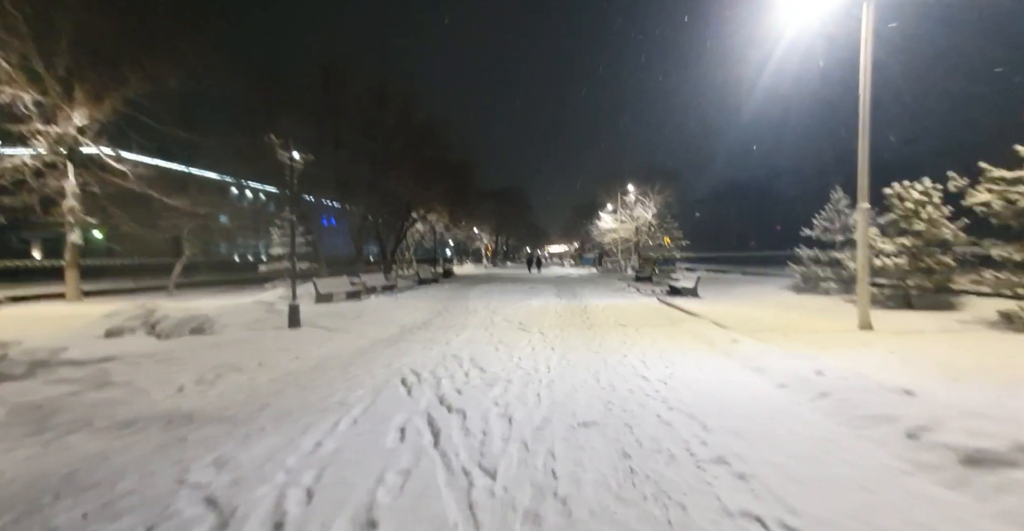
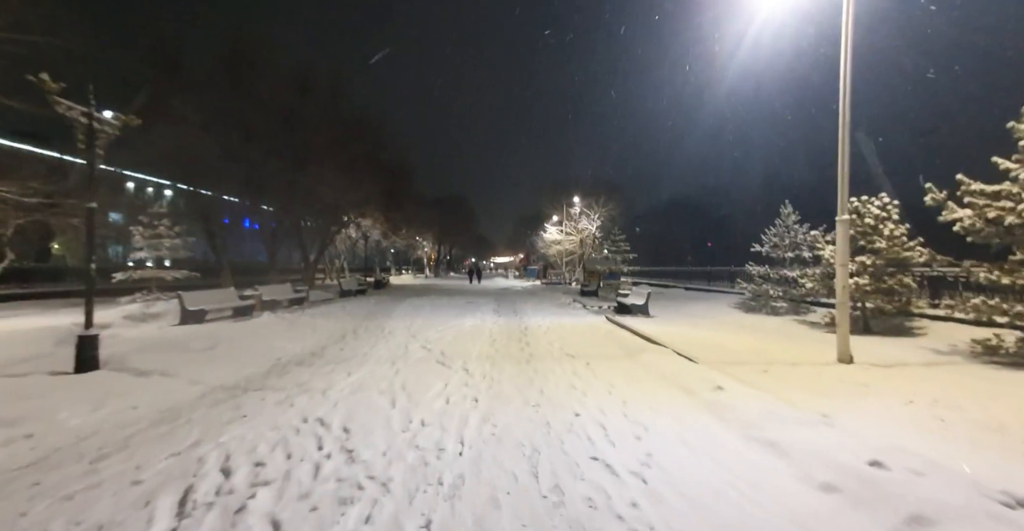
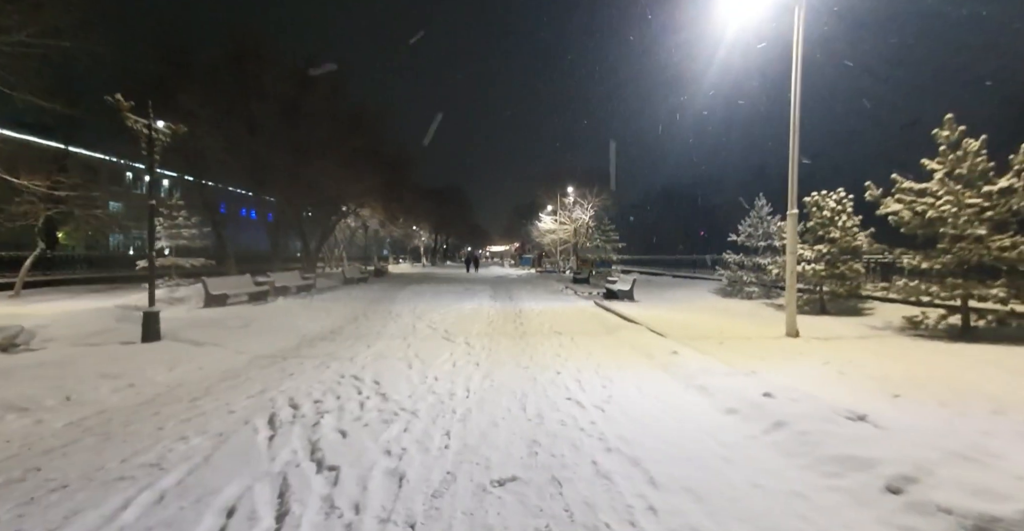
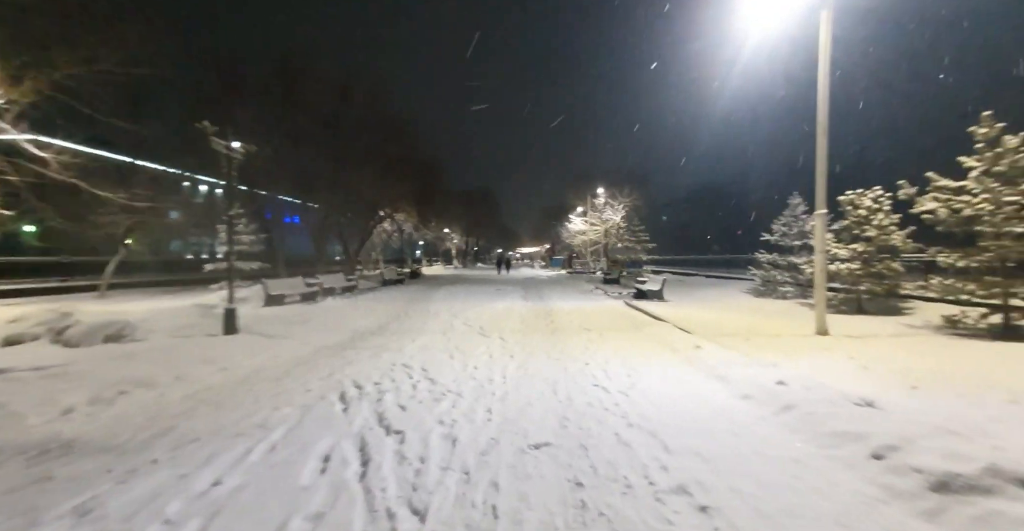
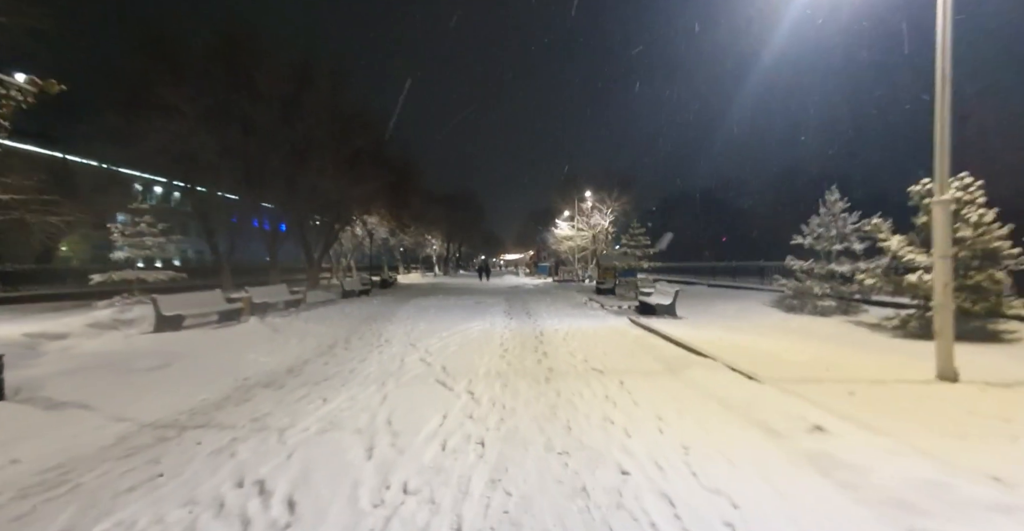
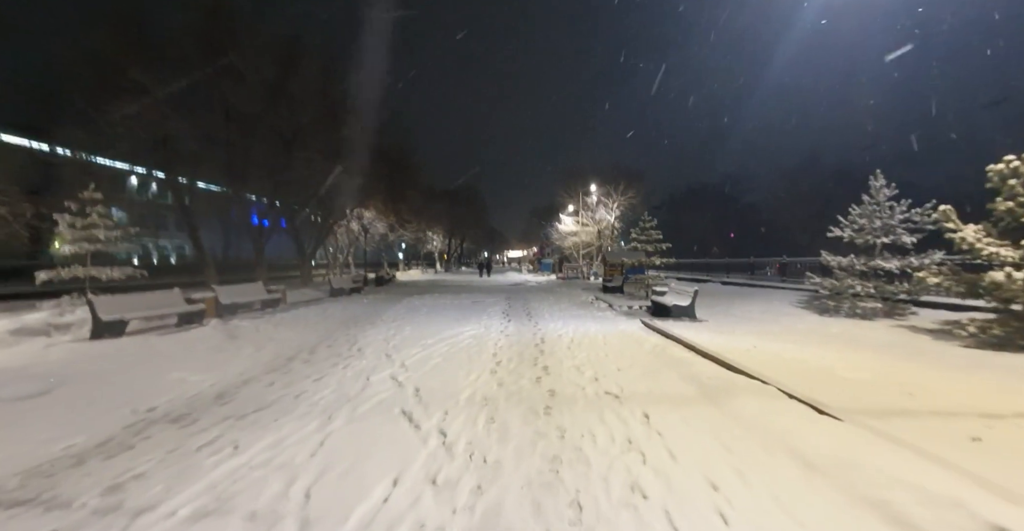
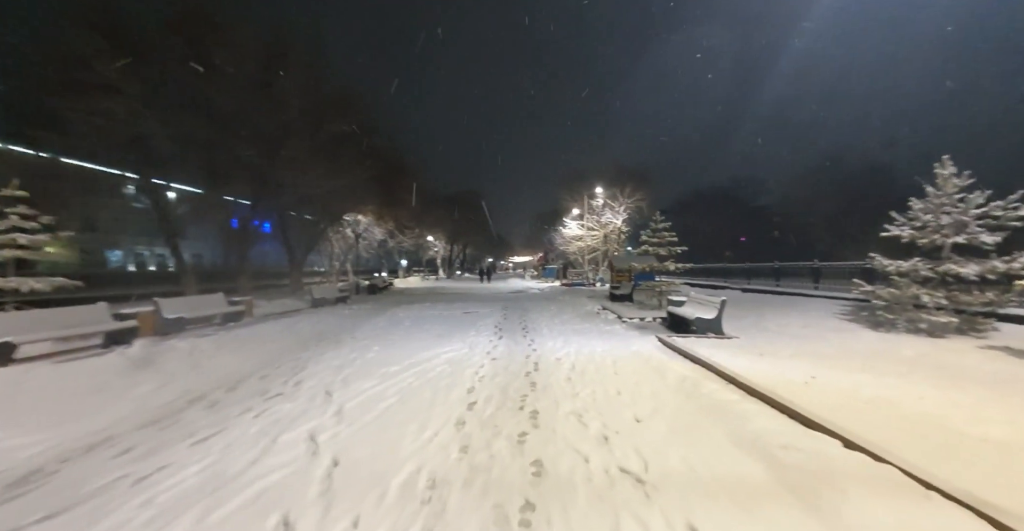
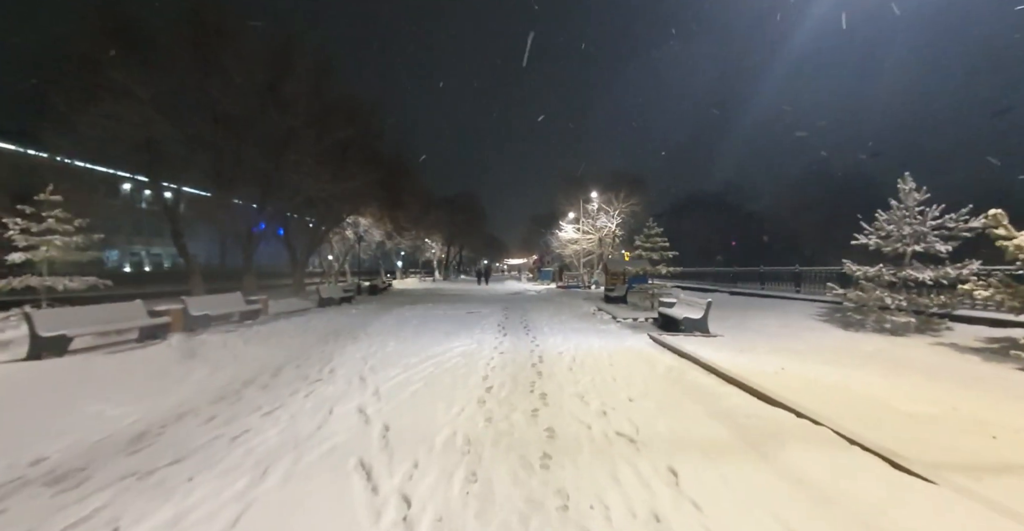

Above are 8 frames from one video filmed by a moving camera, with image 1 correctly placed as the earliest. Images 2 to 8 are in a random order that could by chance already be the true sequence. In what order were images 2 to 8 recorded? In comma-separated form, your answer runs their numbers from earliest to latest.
4, 3, 2, 5, 6, 8, 7
